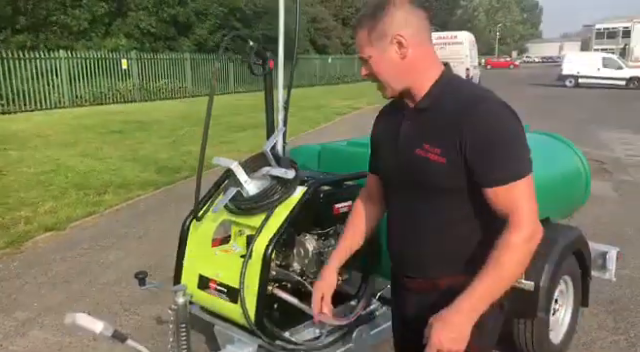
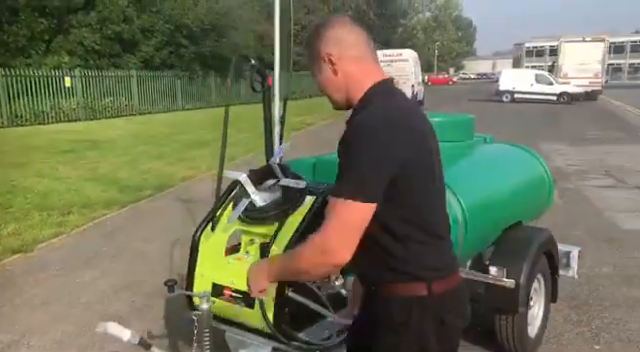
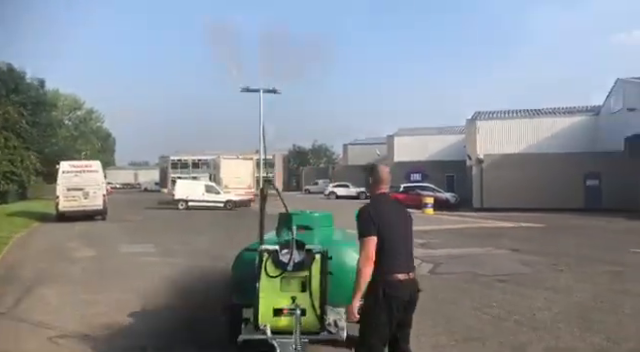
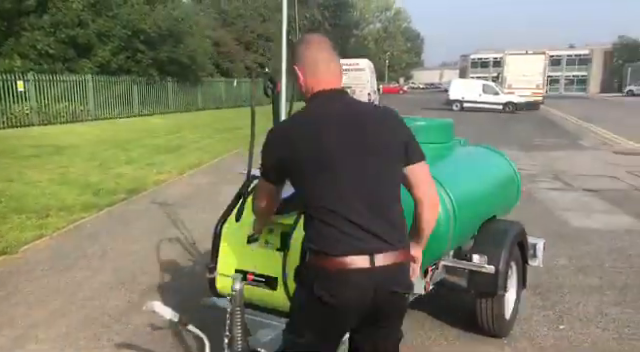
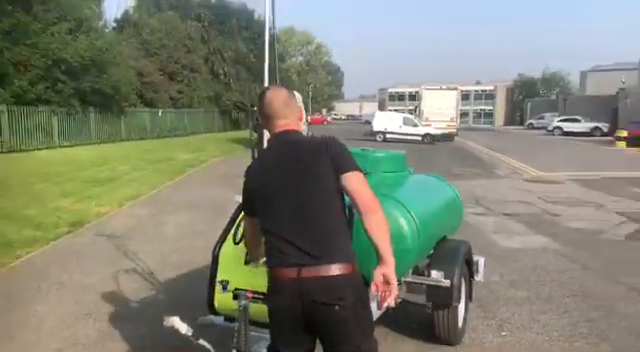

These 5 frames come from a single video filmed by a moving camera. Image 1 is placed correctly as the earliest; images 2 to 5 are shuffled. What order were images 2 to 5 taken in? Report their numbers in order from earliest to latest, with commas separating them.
2, 4, 5, 3
